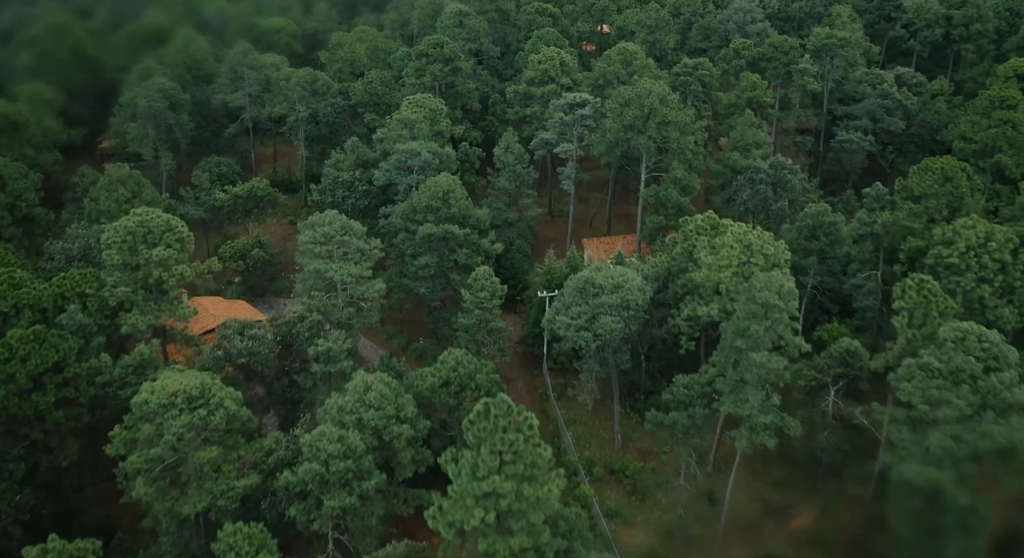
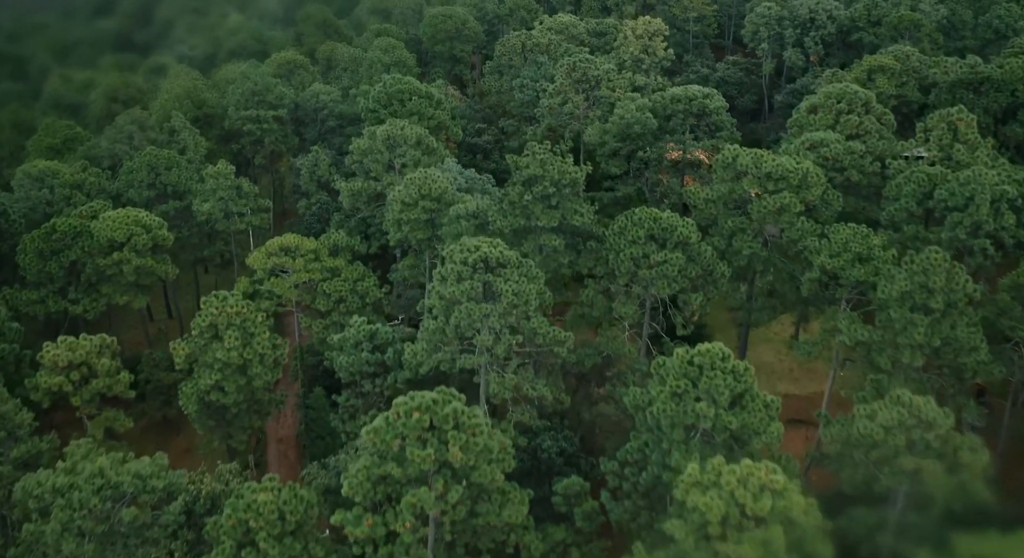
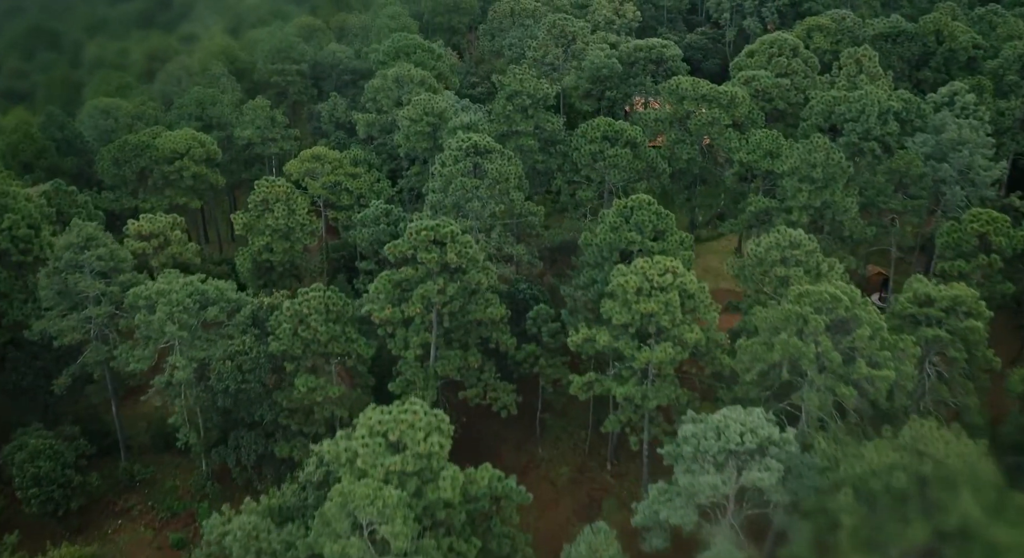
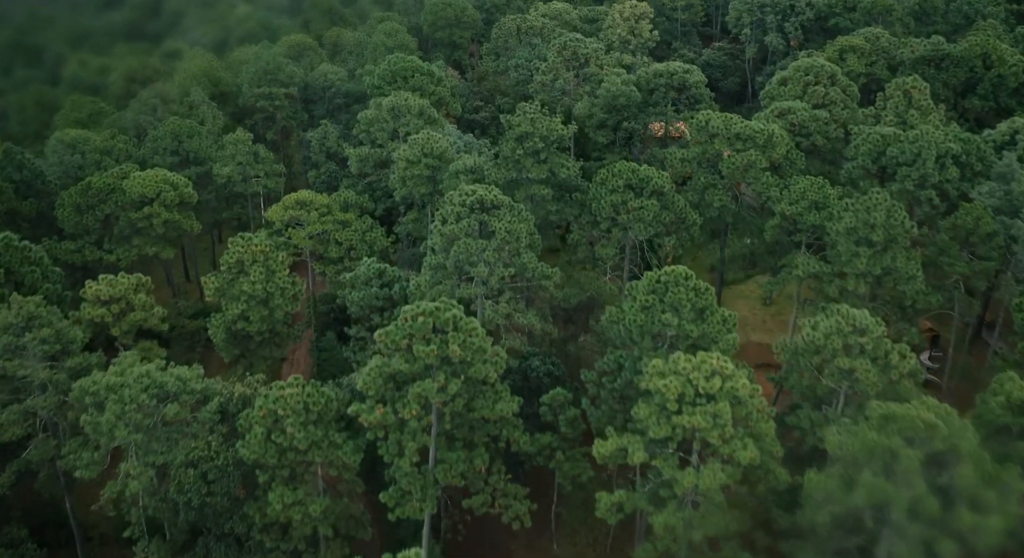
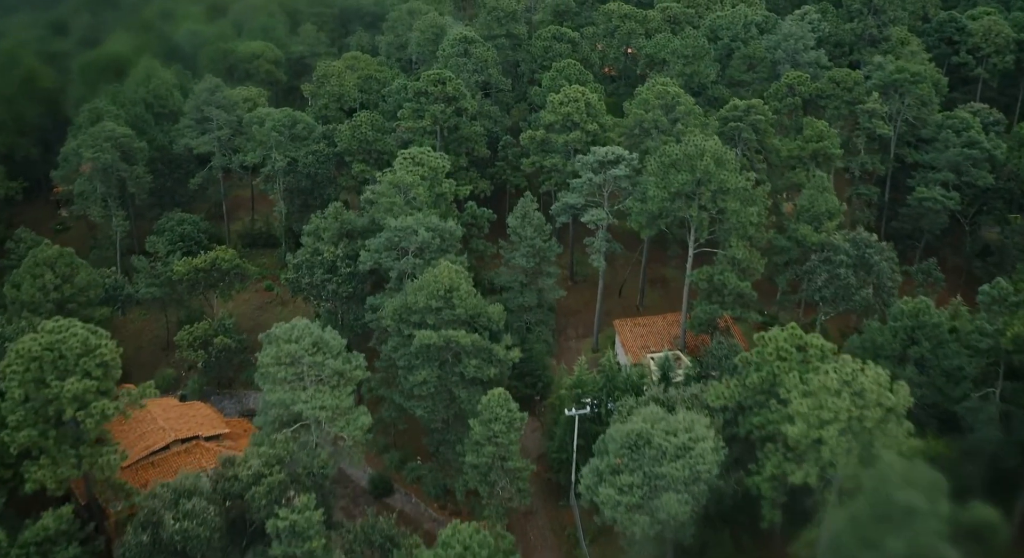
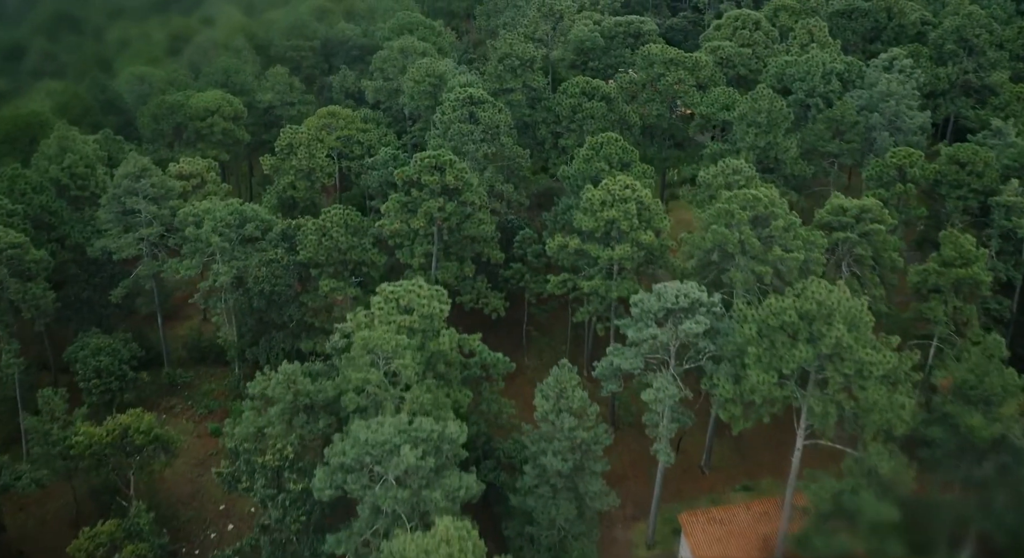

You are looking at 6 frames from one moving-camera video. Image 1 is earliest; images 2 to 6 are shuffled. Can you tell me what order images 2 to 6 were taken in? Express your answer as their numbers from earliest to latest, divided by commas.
5, 6, 3, 4, 2
